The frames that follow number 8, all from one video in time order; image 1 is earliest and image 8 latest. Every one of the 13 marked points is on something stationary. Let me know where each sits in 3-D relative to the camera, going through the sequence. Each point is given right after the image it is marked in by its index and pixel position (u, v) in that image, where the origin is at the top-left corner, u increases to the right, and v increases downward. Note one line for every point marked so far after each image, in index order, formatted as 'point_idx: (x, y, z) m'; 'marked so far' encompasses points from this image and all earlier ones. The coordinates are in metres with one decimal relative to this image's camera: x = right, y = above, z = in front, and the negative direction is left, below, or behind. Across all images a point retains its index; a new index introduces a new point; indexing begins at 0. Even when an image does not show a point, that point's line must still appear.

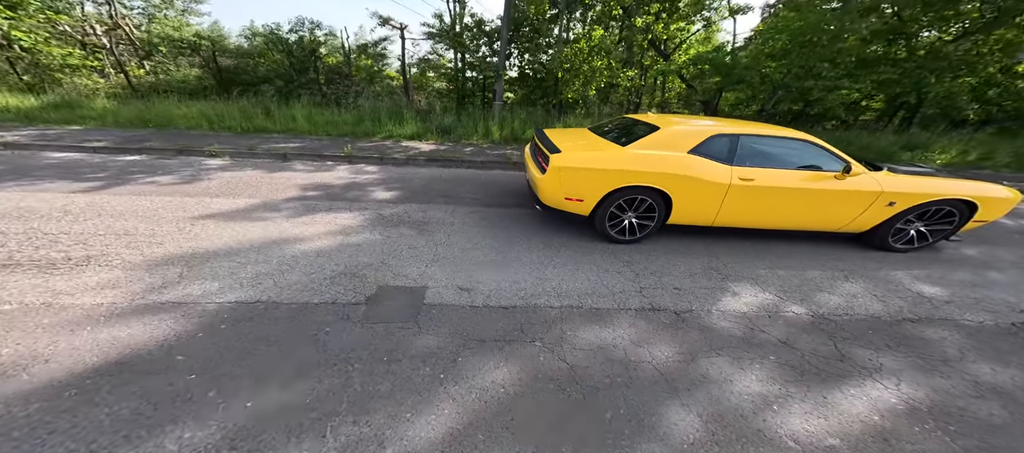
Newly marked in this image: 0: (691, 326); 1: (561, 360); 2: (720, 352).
0: (+1.2, -0.7, +2.2) m
1: (+0.1, -0.7, +1.9) m
2: (+1.2, -0.8, +1.9) m
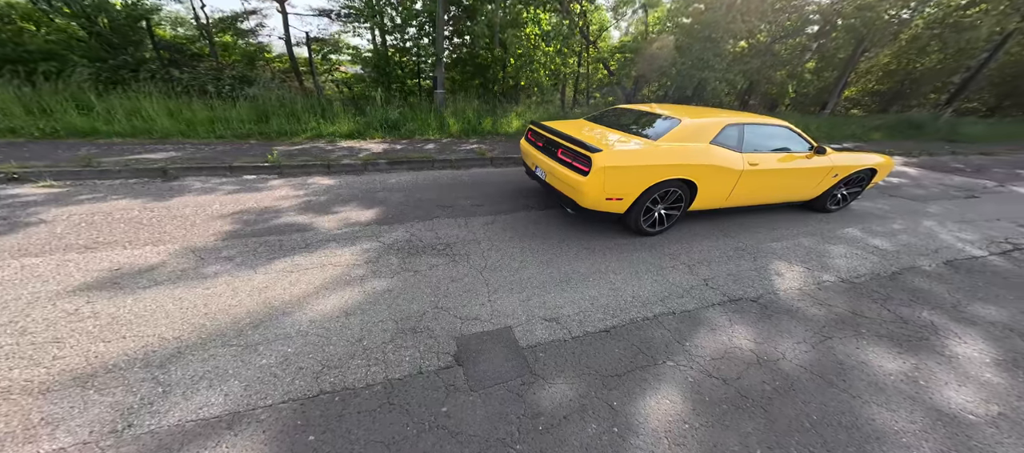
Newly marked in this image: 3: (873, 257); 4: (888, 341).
0: (+2.0, -0.6, +2.4) m
1: (+1.0, -0.9, +1.8) m
2: (+2.1, -0.7, +2.1) m
3: (+3.6, -0.3, +3.3) m
4: (+2.4, -0.7, +2.1) m
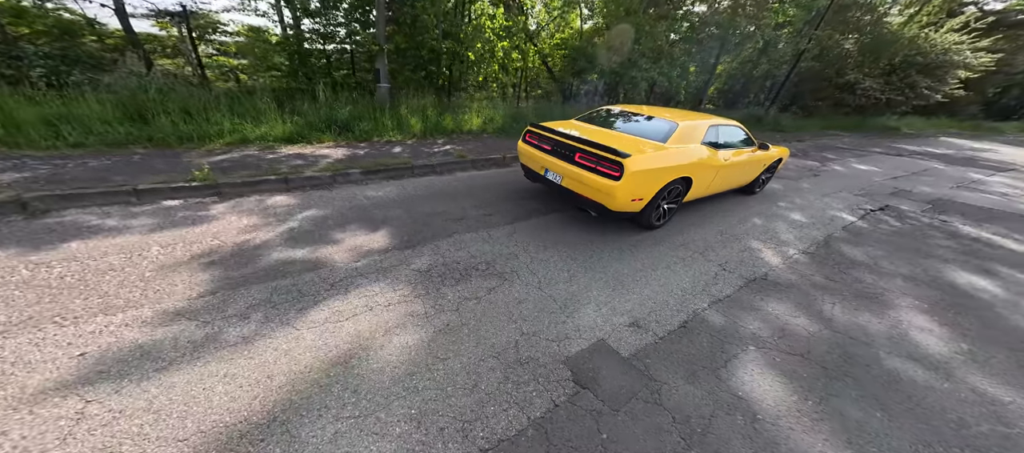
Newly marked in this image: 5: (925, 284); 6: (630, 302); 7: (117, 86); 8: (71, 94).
0: (+2.6, -0.5, +3.1) m
1: (+1.8, -0.9, +2.2) m
2: (+2.8, -0.6, +2.8) m
3: (+3.8, 0.0, +4.3) m
4: (+3.1, -0.6, +2.9) m
5: (+3.9, -0.6, +3.2) m
6: (+1.0, -0.6, +2.7) m
7: (-6.9, +2.5, +5.8) m
8: (-7.1, +2.1, +5.3) m
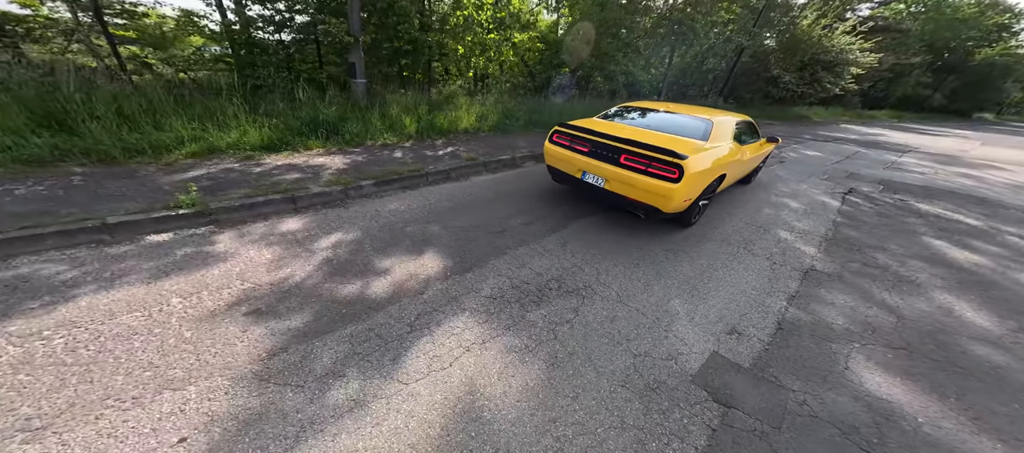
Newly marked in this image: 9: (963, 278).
0: (+3.2, -0.5, +3.3) m
1: (+2.6, -0.9, +2.4) m
2: (+3.4, -0.5, +3.1) m
3: (+4.2, +0.1, +4.7) m
4: (+3.7, -0.5, +3.2) m
5: (+4.5, -0.4, +3.6) m
6: (+1.7, -0.7, +2.7) m
7: (-6.8, +2.0, +4.5) m
8: (-6.9, +1.6, +4.0) m
9: (+4.4, -0.5, +3.3) m
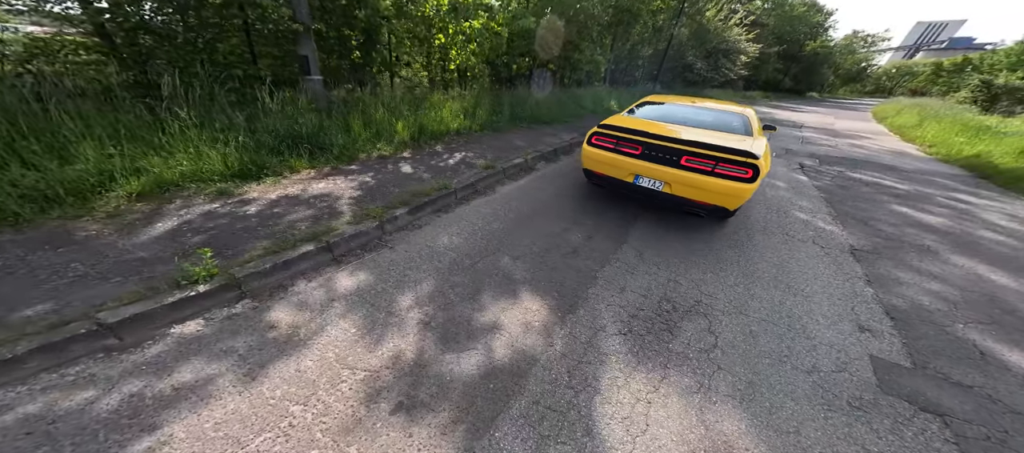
0: (+4.0, -0.3, +3.7) m
1: (+3.6, -0.7, +2.7) m
2: (+4.2, -0.3, +3.5) m
3: (+4.6, +0.5, +5.3) m
4: (+4.5, -0.3, +3.7) m
5: (+5.2, -0.1, +4.2) m
6: (+2.6, -0.7, +2.8) m
7: (-6.2, +1.0, +2.6) m
8: (-6.2, +0.6, +2.2) m
9: (+5.1, -0.2, +3.9) m
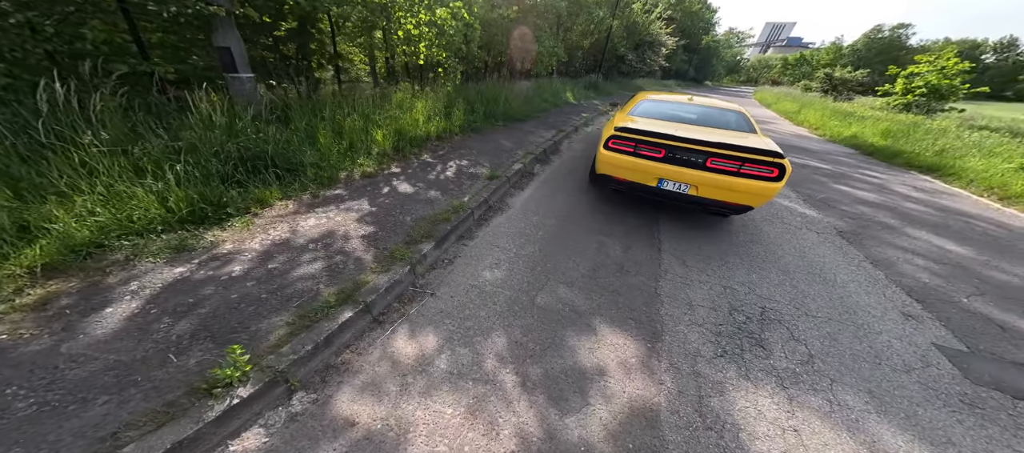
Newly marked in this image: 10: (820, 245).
0: (+4.3, -0.1, +4.2) m
1: (+4.2, -0.6, +3.1) m
2: (+4.6, -0.1, +4.1) m
3: (+4.4, +0.7, +5.8) m
4: (+4.8, 0.0, +4.3) m
5: (+5.3, +0.3, +4.9) m
6: (+3.2, -0.6, +3.0) m
7: (-5.6, +0.2, +1.0) m
8: (-5.4, -0.2, +0.5) m
9: (+5.3, +0.1, +4.6) m
10: (+3.5, -0.2, +3.9) m
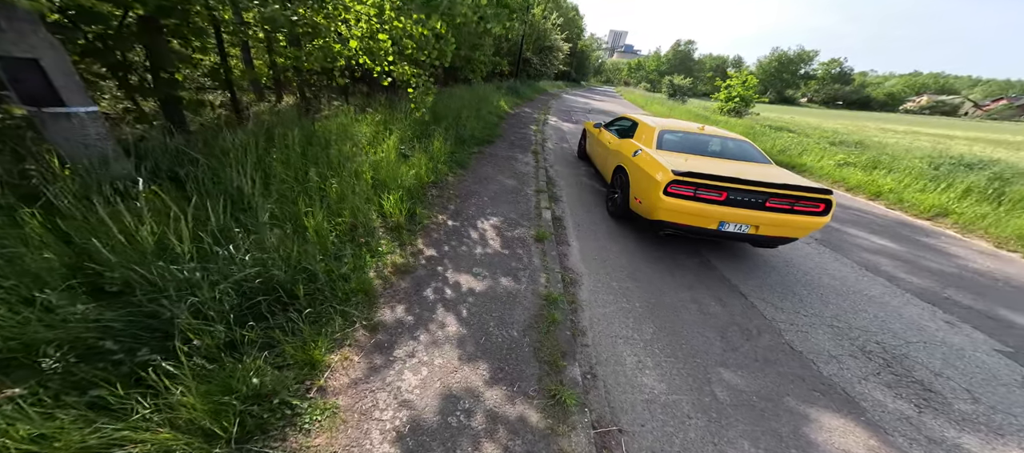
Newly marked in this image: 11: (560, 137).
0: (+4.8, -0.2, +5.1) m
1: (+5.2, -0.7, +4.1) m
2: (+5.1, -0.2, +5.1) m
3: (+4.2, +0.6, +6.6) m
4: (+5.2, -0.1, +5.4) m
5: (+5.4, +0.3, +6.1) m
6: (+4.3, -0.9, +3.7) m
7: (-3.1, -1.3, -1.5) m
8: (-2.7, -1.6, -1.8) m
9: (+5.6, +0.1, +5.9) m
10: (+4.2, -0.4, +4.5) m
11: (+1.2, +2.1, +8.1) m
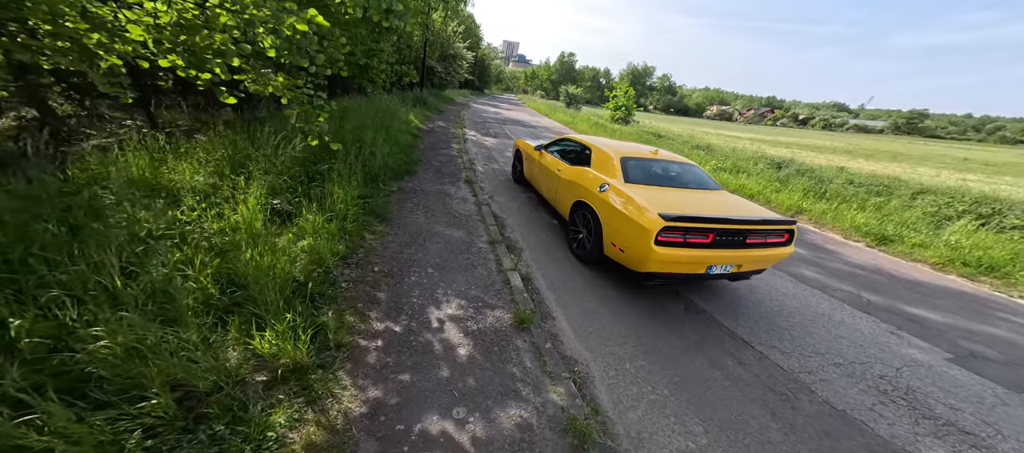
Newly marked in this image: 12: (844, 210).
0: (+3.9, -0.4, +5.4) m
1: (+4.7, -0.9, +4.6) m
2: (+4.2, -0.4, +5.5) m
3: (+2.8, +0.3, +6.6) m
4: (+4.2, -0.2, +5.8) m
5: (+4.1, +0.1, +6.6) m
6: (+4.0, -1.1, +3.9) m
7: (-1.1, -2.2, -3.5) m
8: (-0.6, -2.5, -3.7) m
9: (+4.4, 0.0, +6.4) m
10: (+3.6, -0.7, +4.7) m
11: (-0.7, +1.5, +7.0) m
12: (+7.5, +0.4, +7.6) m
